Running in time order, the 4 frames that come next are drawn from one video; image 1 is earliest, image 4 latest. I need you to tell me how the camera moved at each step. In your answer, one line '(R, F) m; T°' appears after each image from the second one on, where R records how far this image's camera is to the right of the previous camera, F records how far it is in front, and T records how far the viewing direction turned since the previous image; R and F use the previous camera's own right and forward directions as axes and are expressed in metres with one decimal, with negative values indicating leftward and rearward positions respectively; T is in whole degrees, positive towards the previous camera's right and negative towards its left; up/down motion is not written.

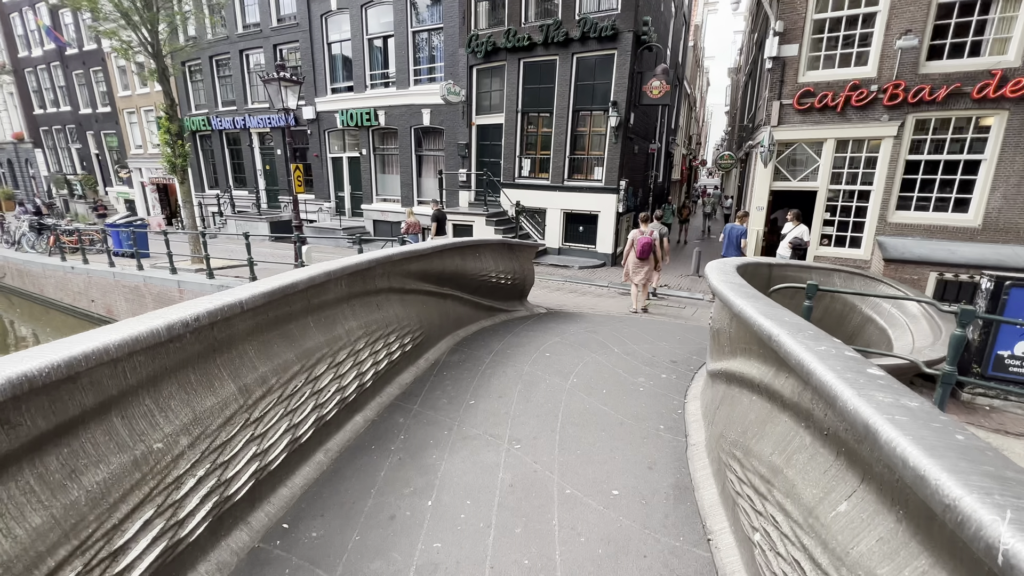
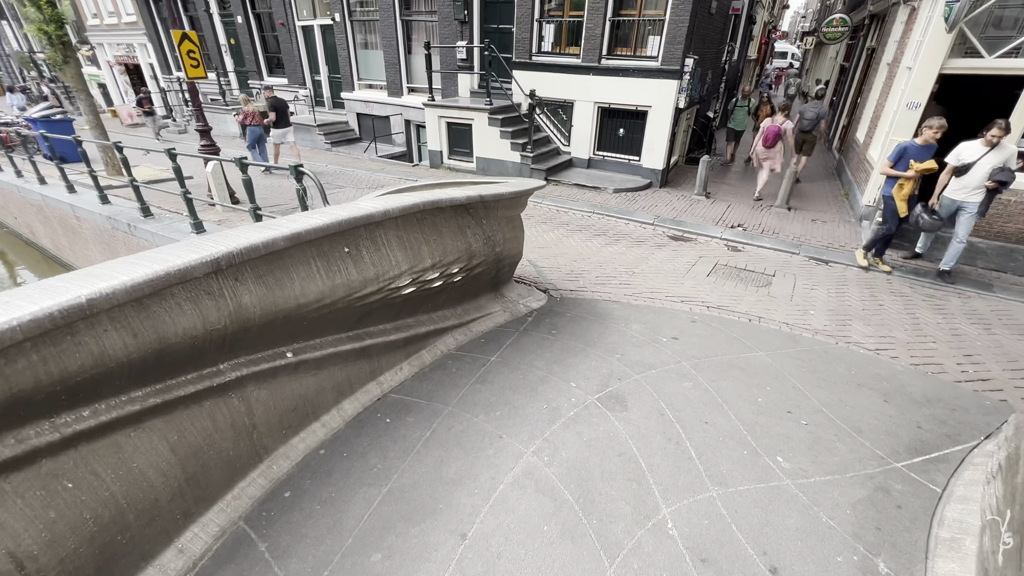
(+0.6, +3.2) m; -4°
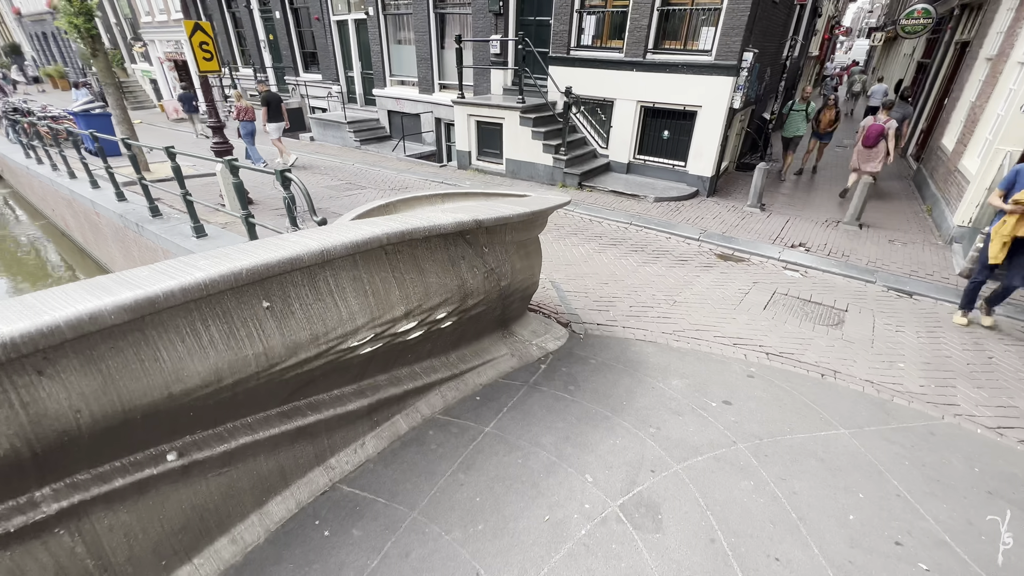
(+0.2, +0.7) m; -4°
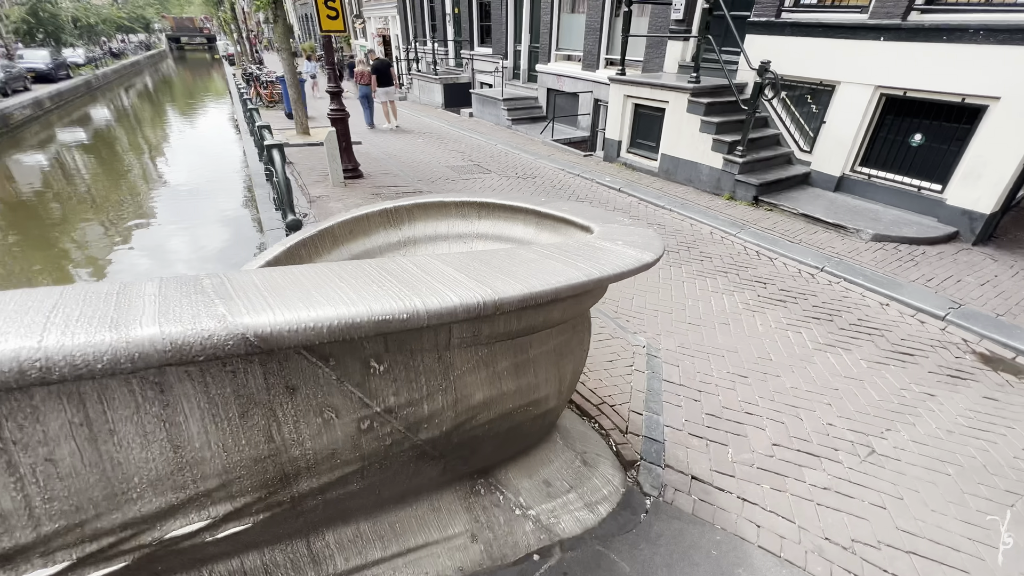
(+0.5, +1.7) m; -19°
